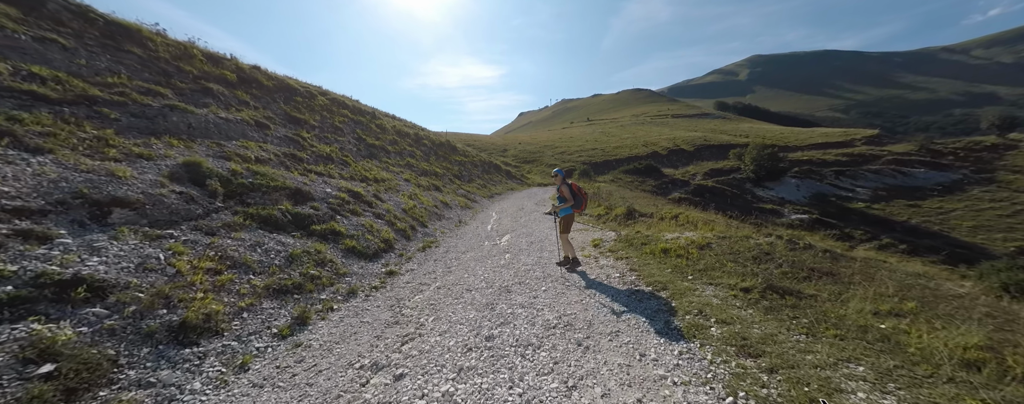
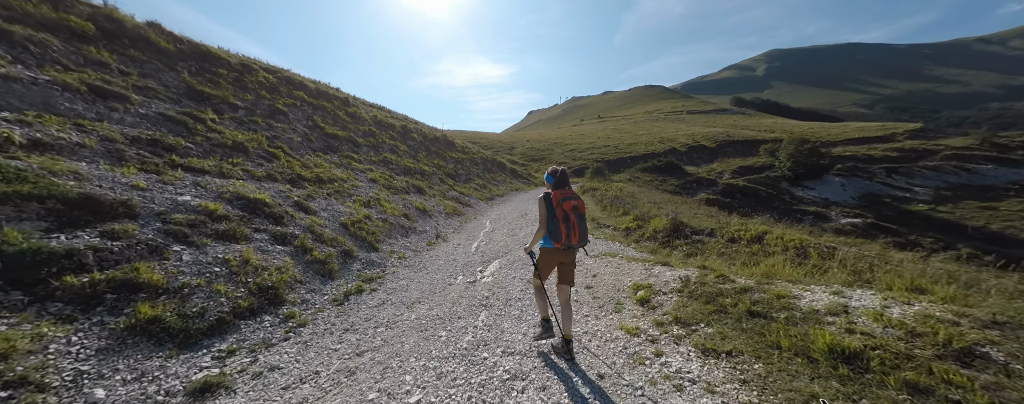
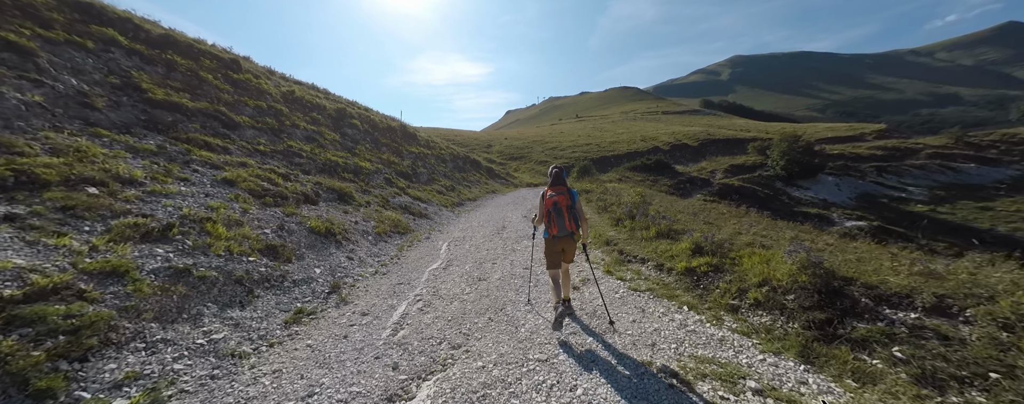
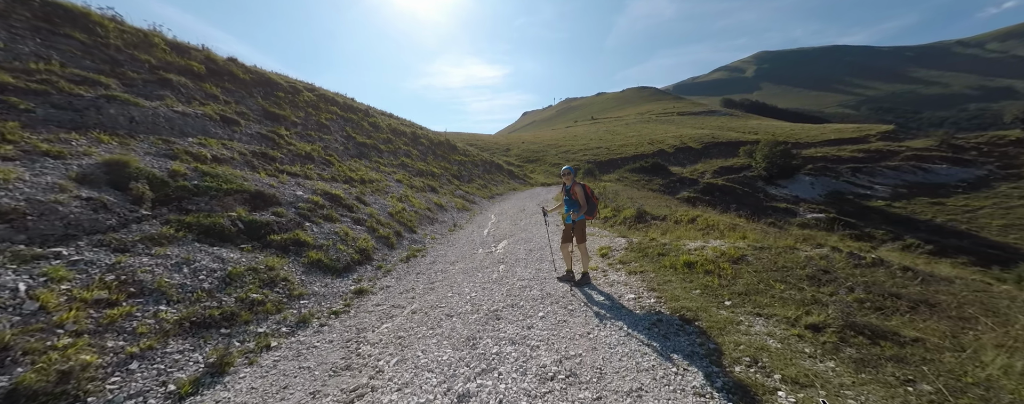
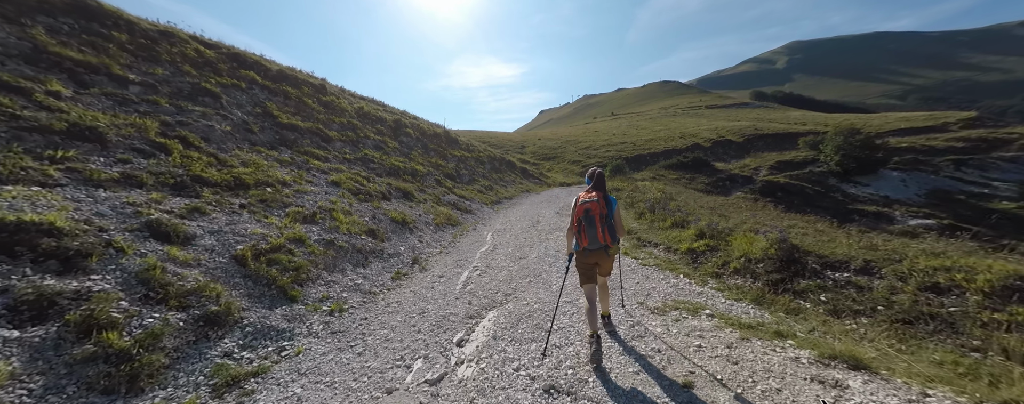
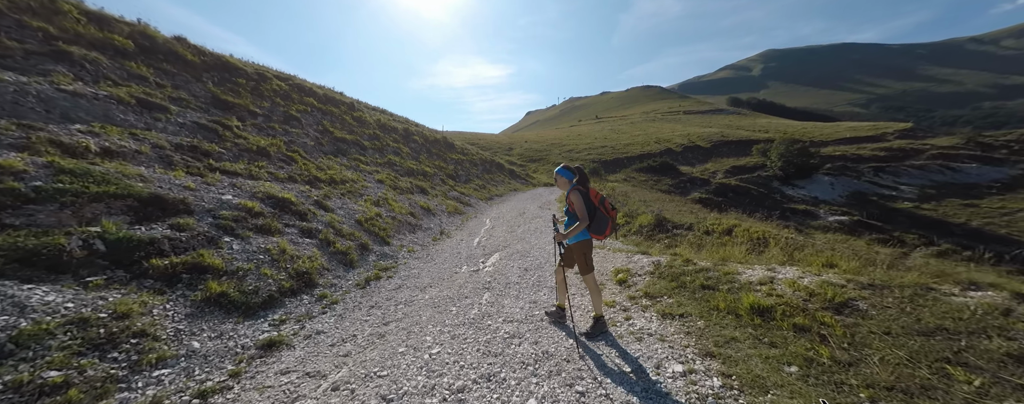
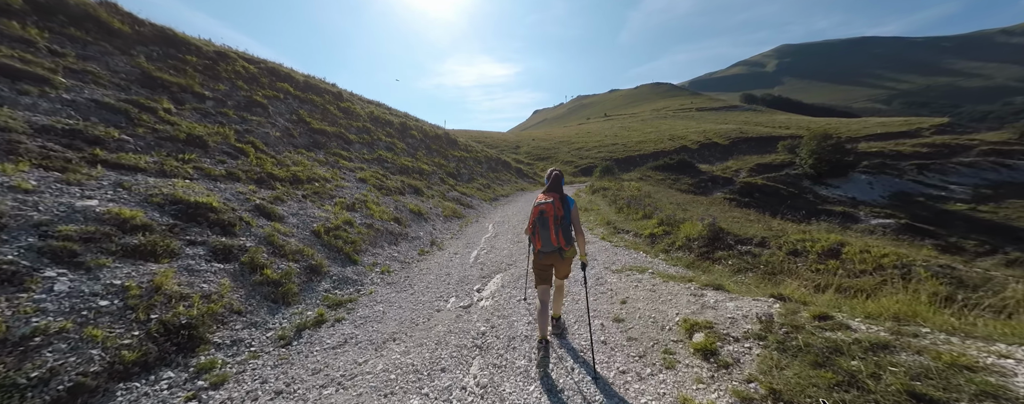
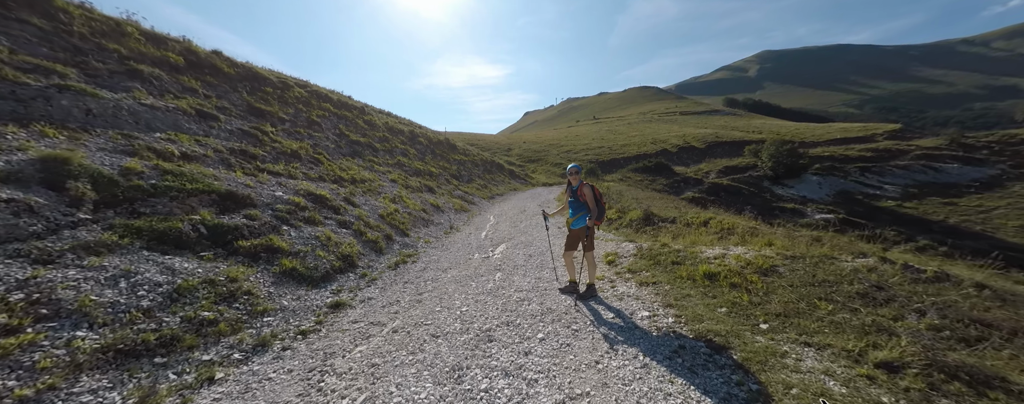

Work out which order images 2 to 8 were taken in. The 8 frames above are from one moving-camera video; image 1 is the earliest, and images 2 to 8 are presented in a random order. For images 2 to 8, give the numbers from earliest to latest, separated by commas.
4, 8, 6, 2, 7, 5, 3
